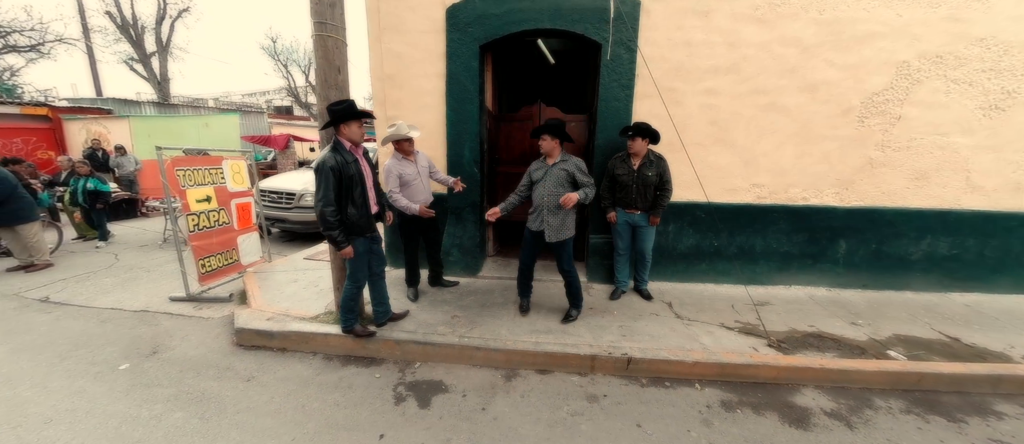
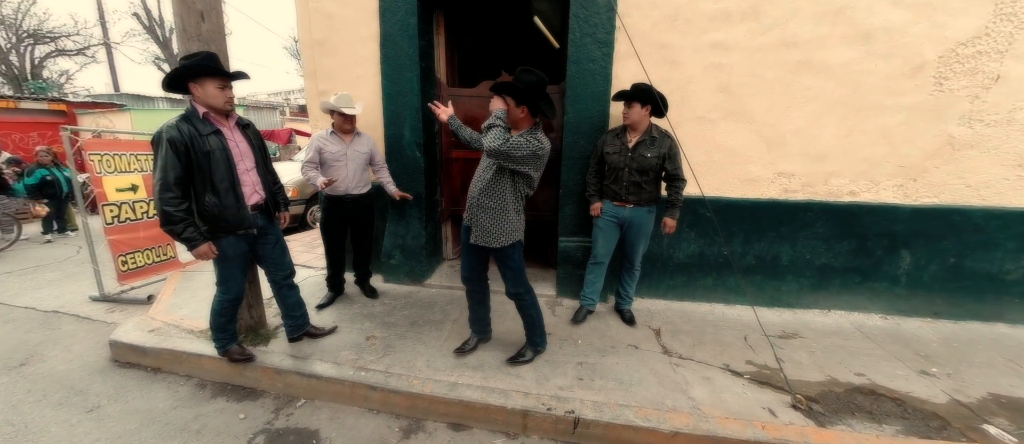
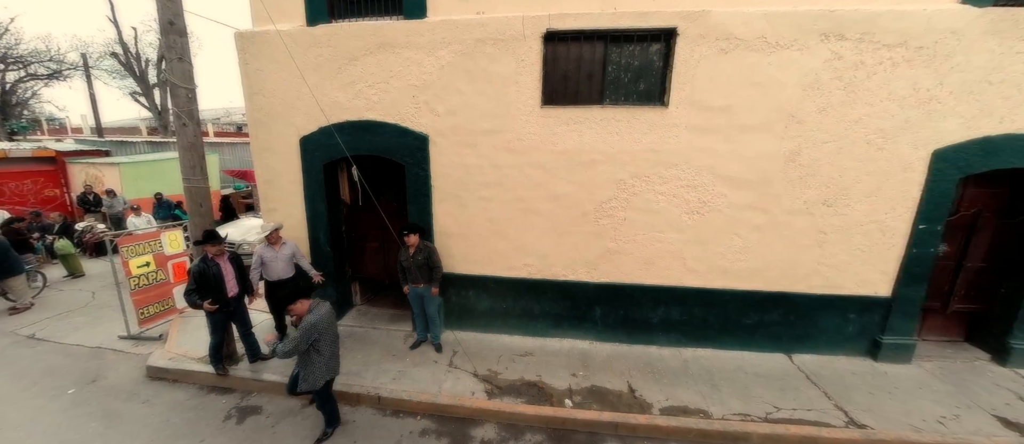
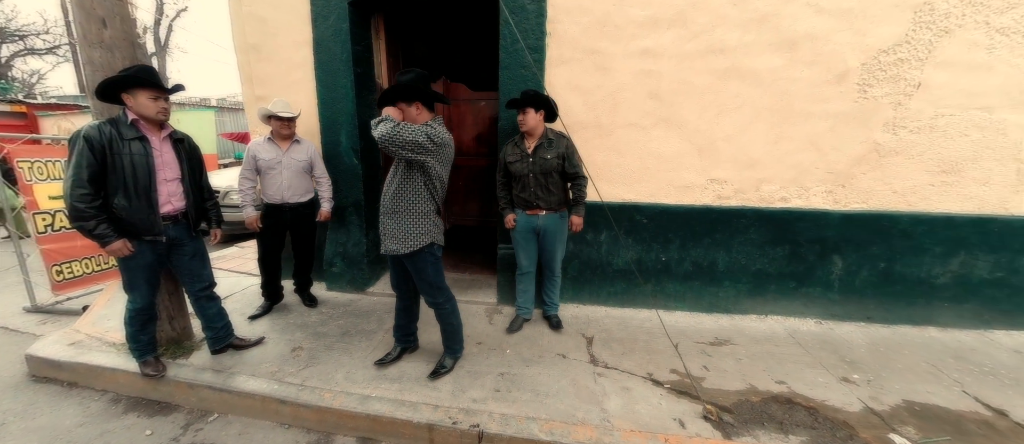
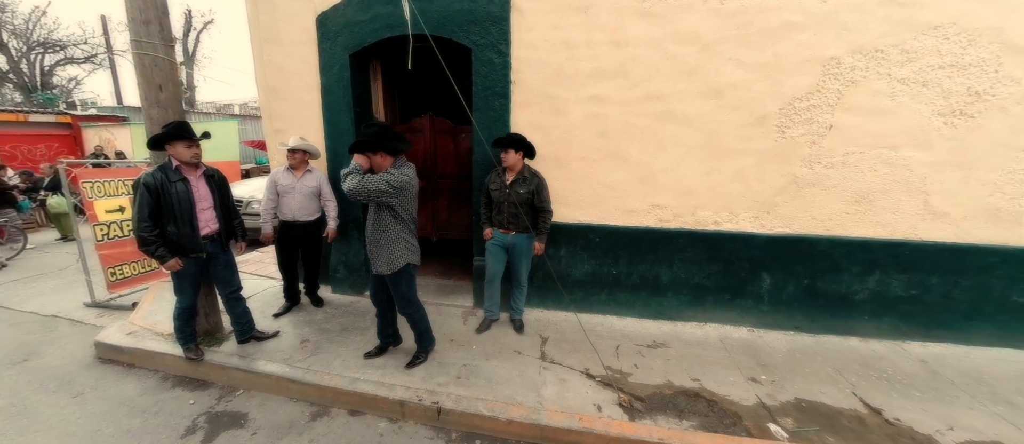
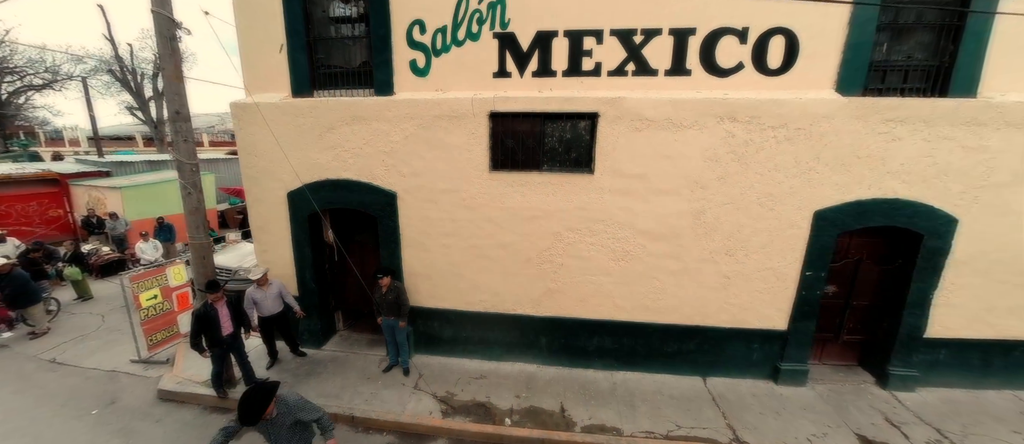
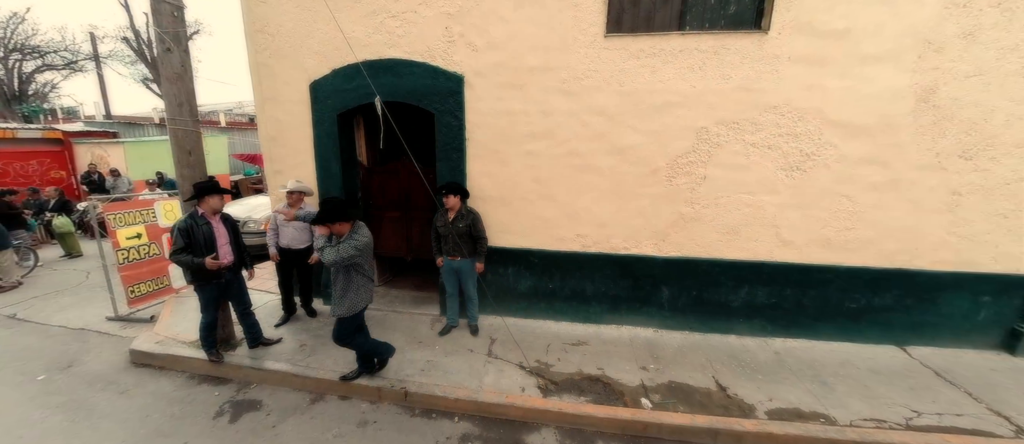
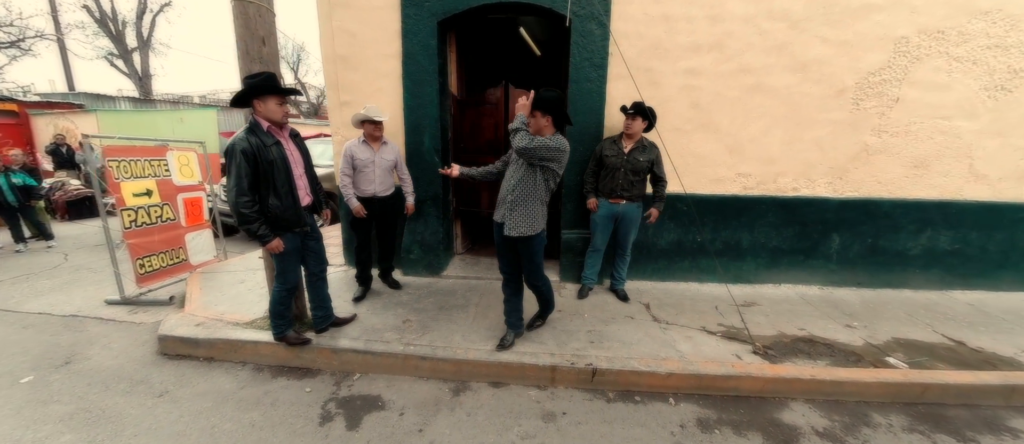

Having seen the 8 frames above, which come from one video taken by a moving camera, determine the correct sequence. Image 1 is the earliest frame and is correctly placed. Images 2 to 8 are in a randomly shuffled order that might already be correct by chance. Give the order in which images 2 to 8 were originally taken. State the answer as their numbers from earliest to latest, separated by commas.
8, 2, 4, 5, 7, 3, 6
